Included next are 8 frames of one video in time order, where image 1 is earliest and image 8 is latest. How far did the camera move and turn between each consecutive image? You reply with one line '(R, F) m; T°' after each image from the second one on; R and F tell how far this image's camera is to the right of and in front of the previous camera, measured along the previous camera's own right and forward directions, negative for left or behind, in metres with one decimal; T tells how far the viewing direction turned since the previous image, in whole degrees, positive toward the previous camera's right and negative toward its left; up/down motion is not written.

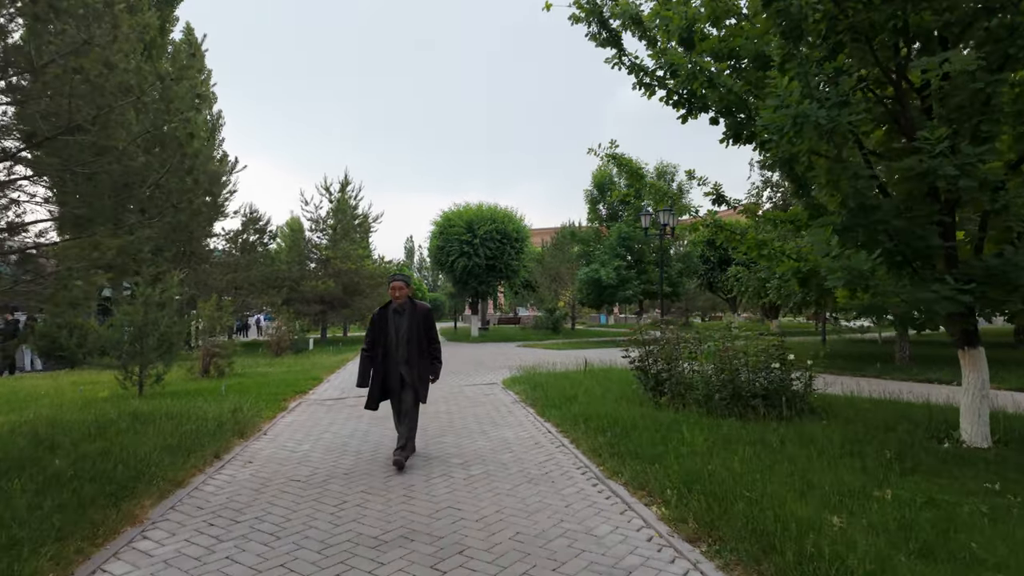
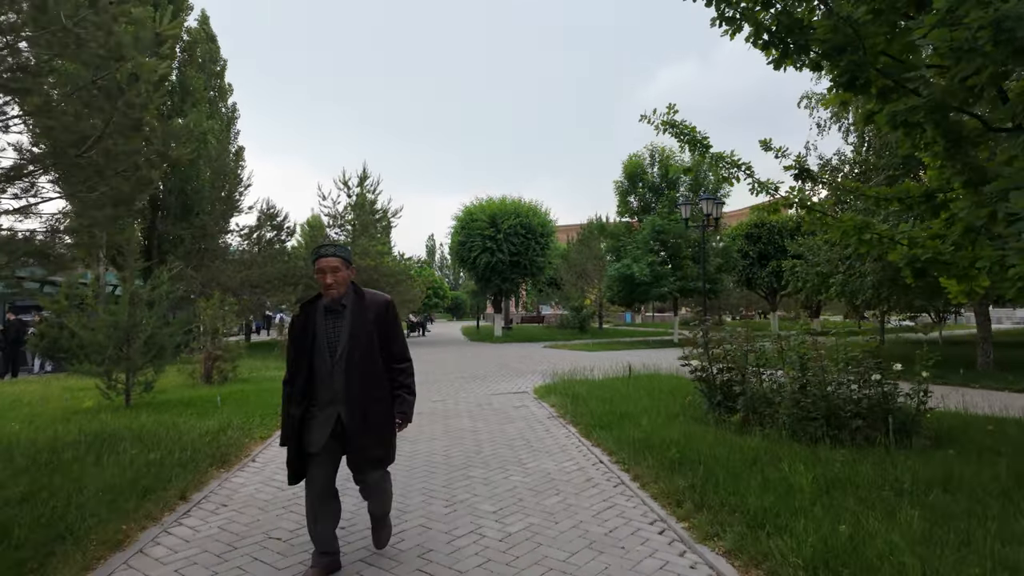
(-0.2, +1.5) m; -2°
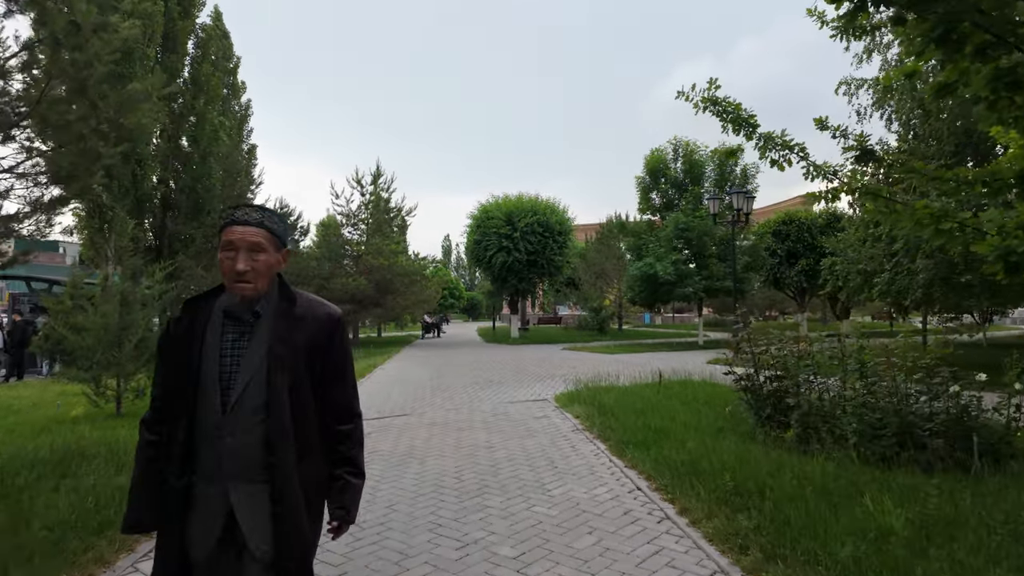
(-0.1, +0.8) m; -2°
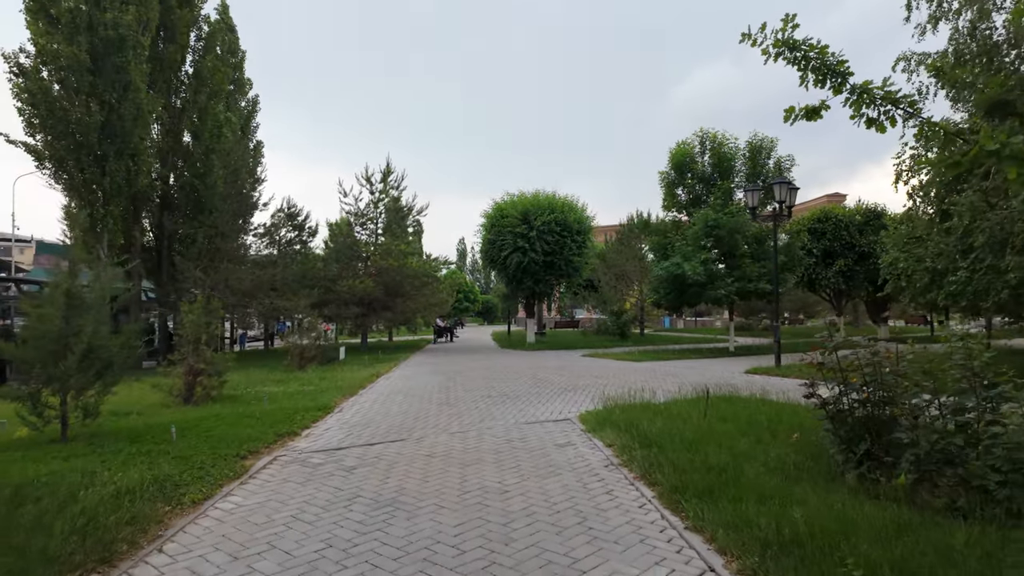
(0.0, +1.5) m; -2°
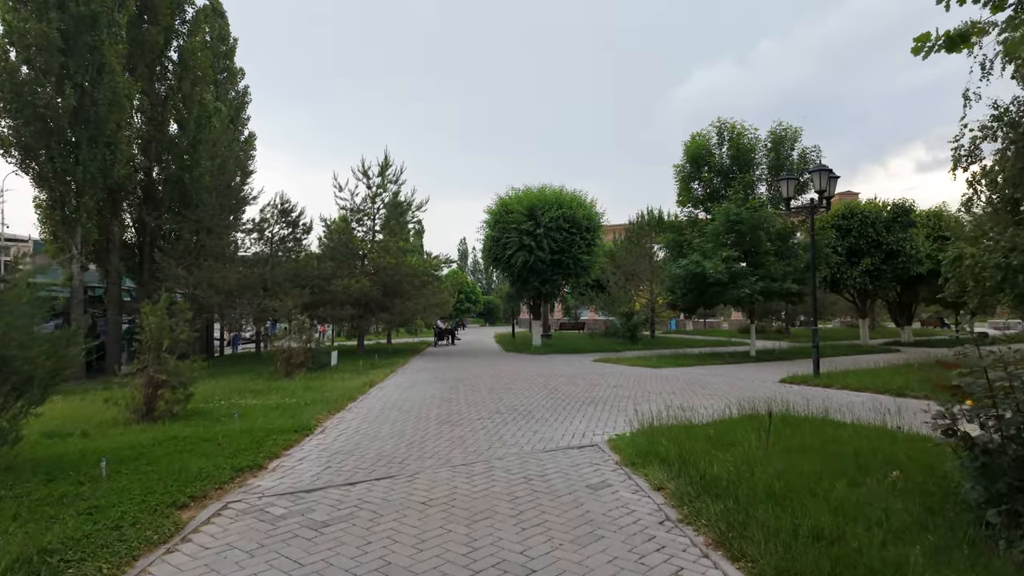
(-0.2, +1.5) m; 0°
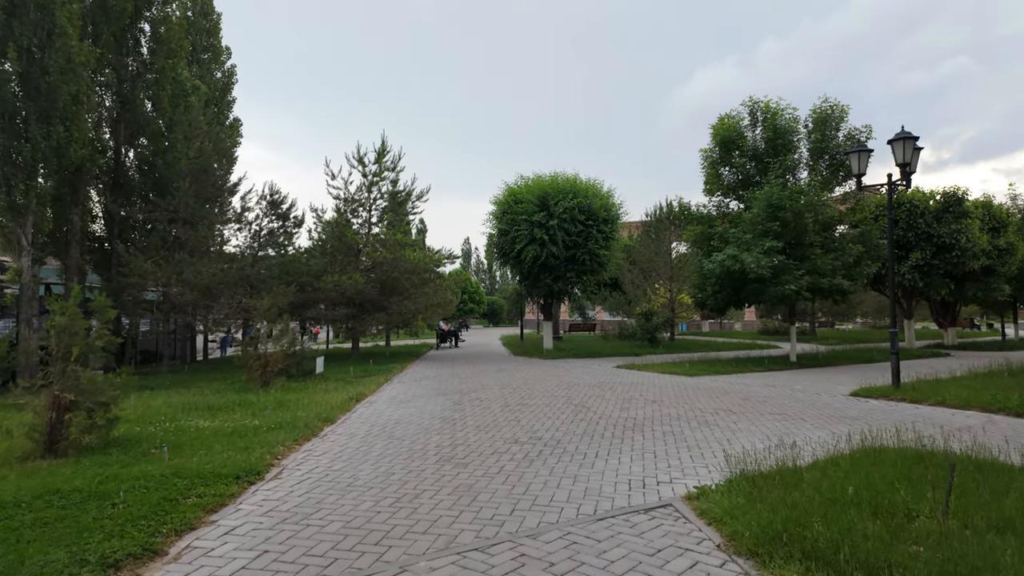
(-0.3, +2.3) m; 0°
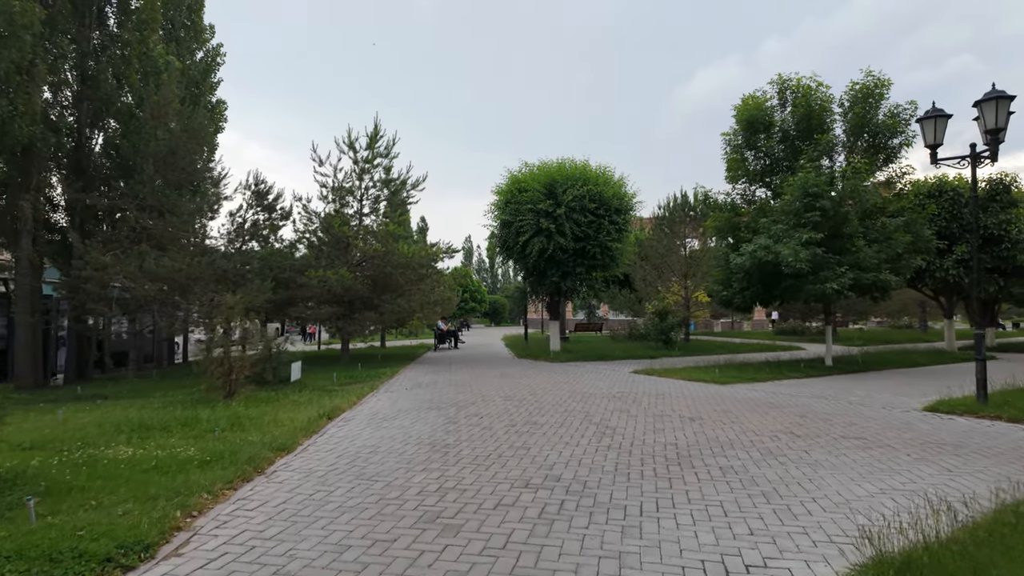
(-0.1, +1.9) m; 0°
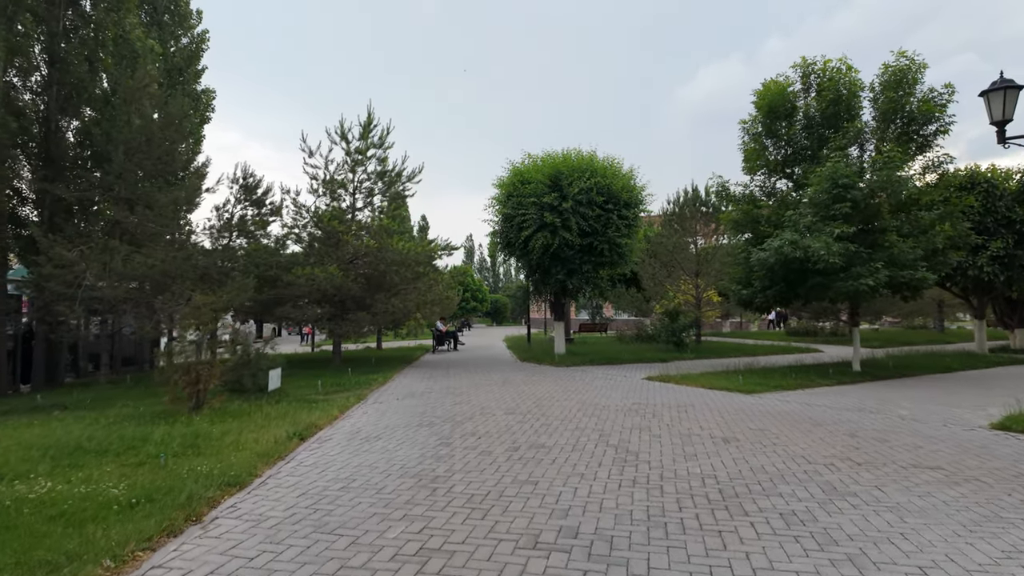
(0.0, +1.3) m; 0°
